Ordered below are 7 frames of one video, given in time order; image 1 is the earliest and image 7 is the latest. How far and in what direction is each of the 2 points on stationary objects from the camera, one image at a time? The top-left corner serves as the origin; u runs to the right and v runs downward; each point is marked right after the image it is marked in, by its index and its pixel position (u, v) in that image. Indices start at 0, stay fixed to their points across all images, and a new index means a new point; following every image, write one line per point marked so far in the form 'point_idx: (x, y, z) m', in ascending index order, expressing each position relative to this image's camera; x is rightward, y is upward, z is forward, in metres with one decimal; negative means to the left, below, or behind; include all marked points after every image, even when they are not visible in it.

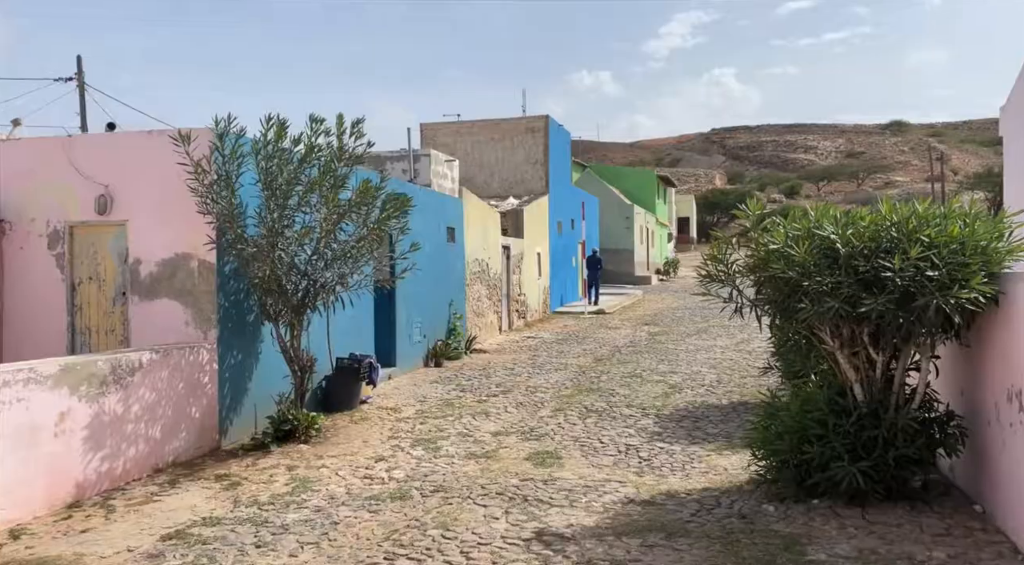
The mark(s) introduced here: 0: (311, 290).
0: (-1.9, -0.1, +8.4) m
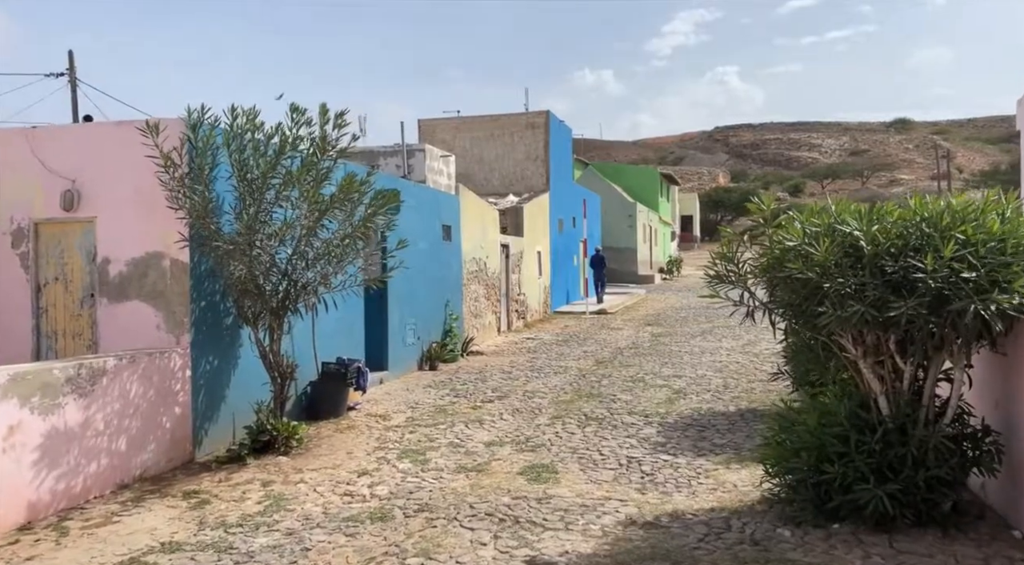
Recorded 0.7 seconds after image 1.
0: (-2.0, -0.1, +7.9) m
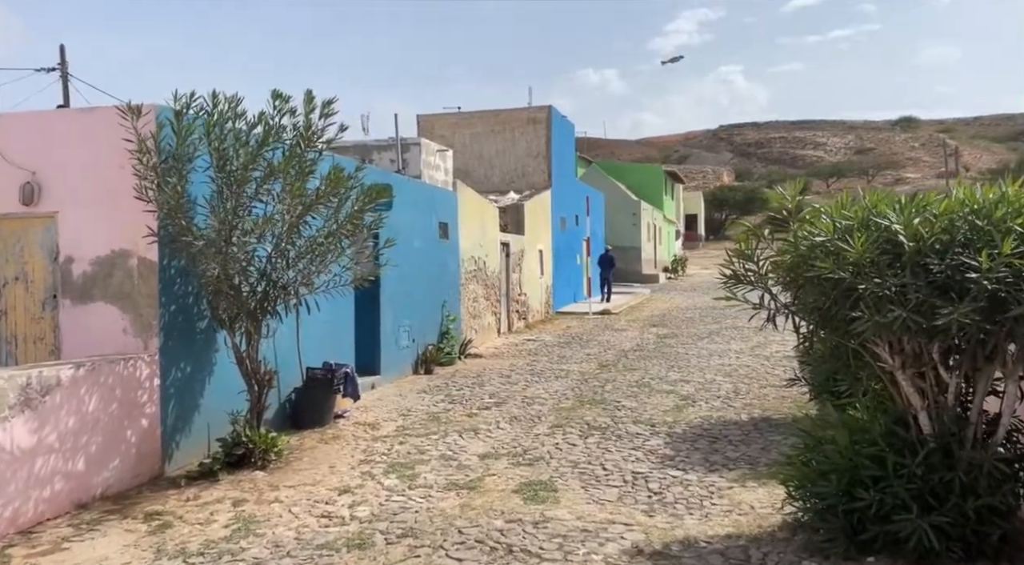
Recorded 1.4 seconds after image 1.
0: (-2.0, -0.1, +7.3) m
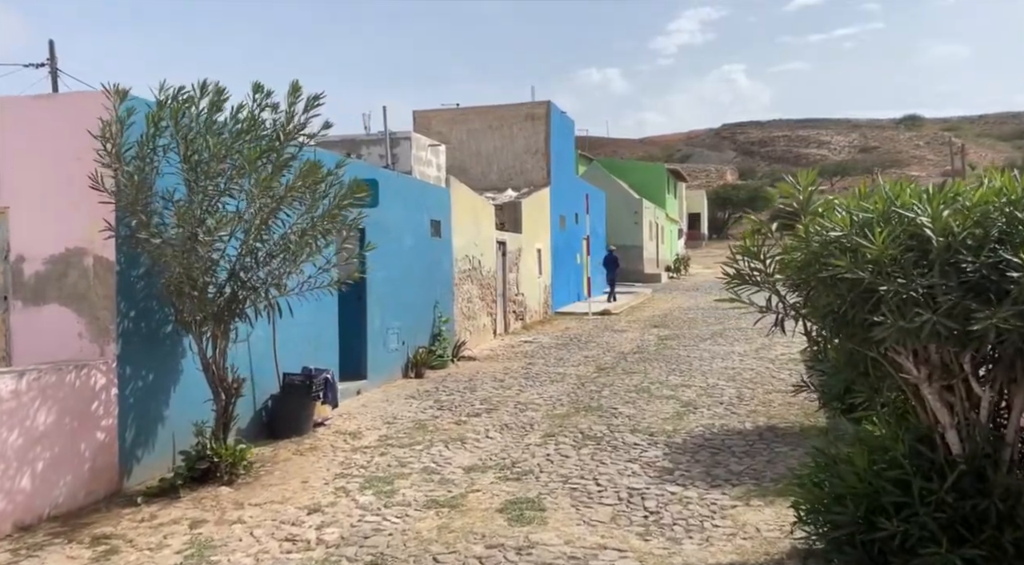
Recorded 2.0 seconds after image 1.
0: (-2.1, -0.1, +6.8) m
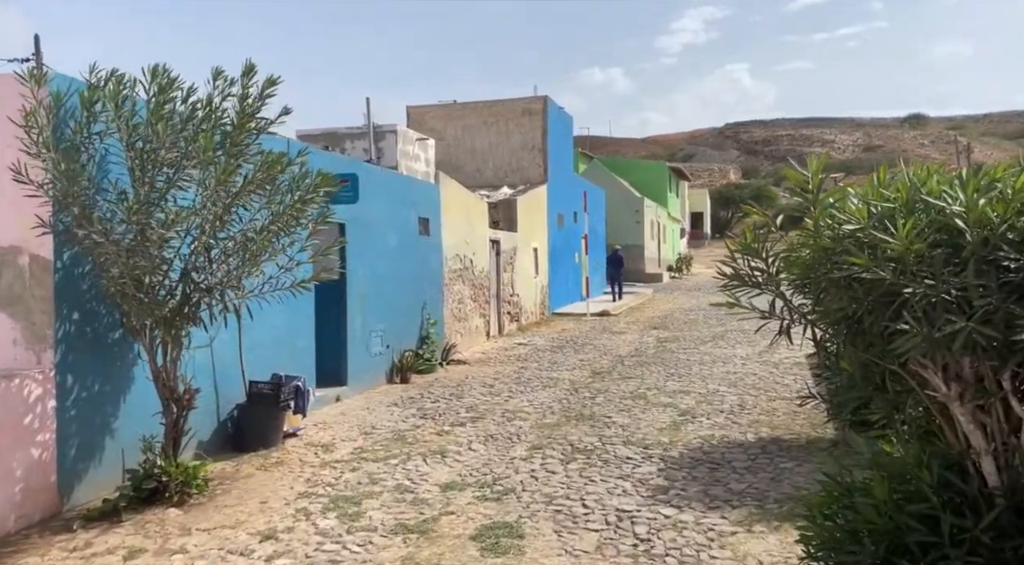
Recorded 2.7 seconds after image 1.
0: (-2.3, -0.1, +6.2) m
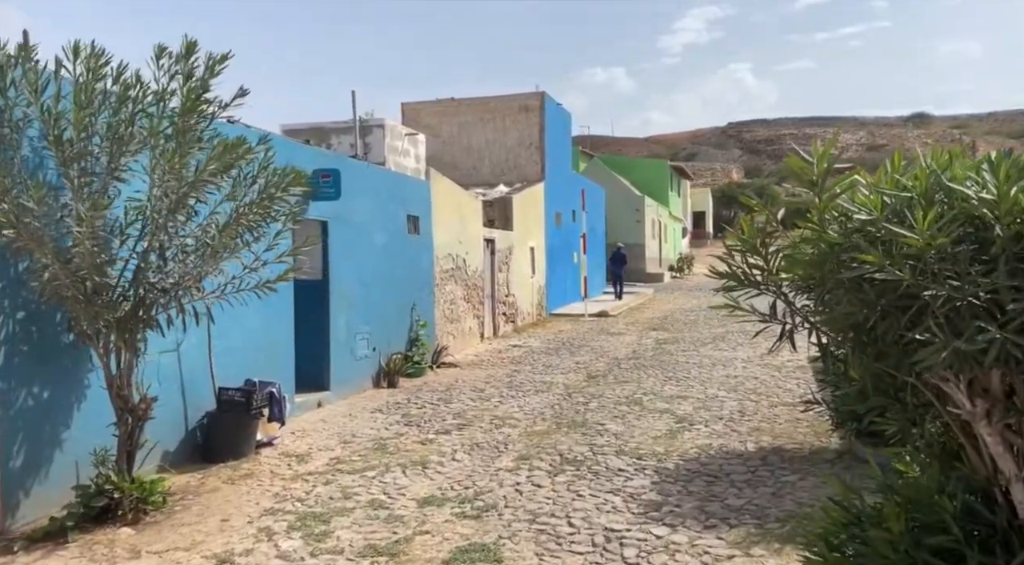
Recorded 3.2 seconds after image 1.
0: (-2.4, -0.1, +5.7) m
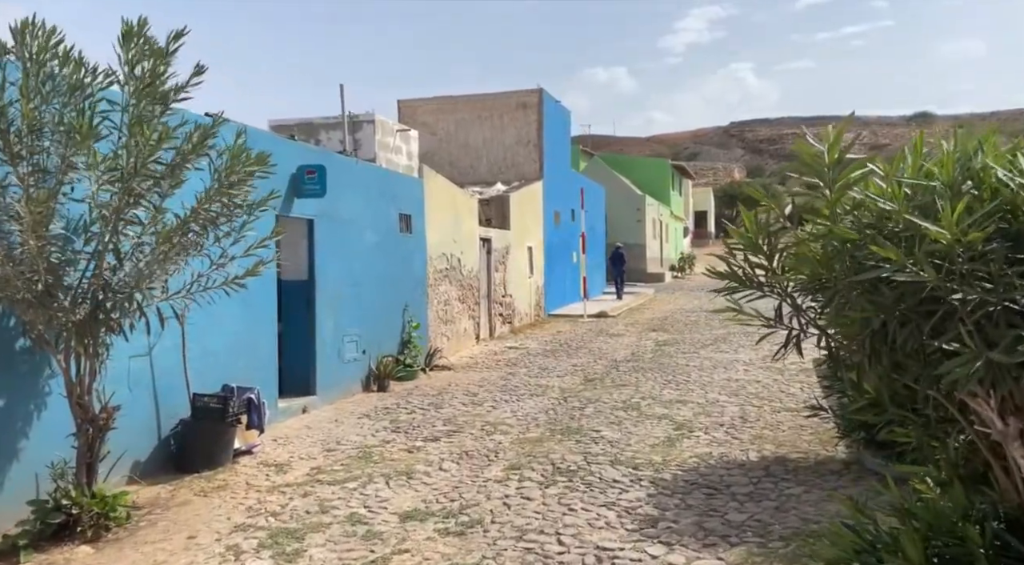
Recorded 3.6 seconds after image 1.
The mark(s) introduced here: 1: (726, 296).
0: (-2.5, -0.1, +5.4) m
1: (+0.8, -0.1, +3.2) m
